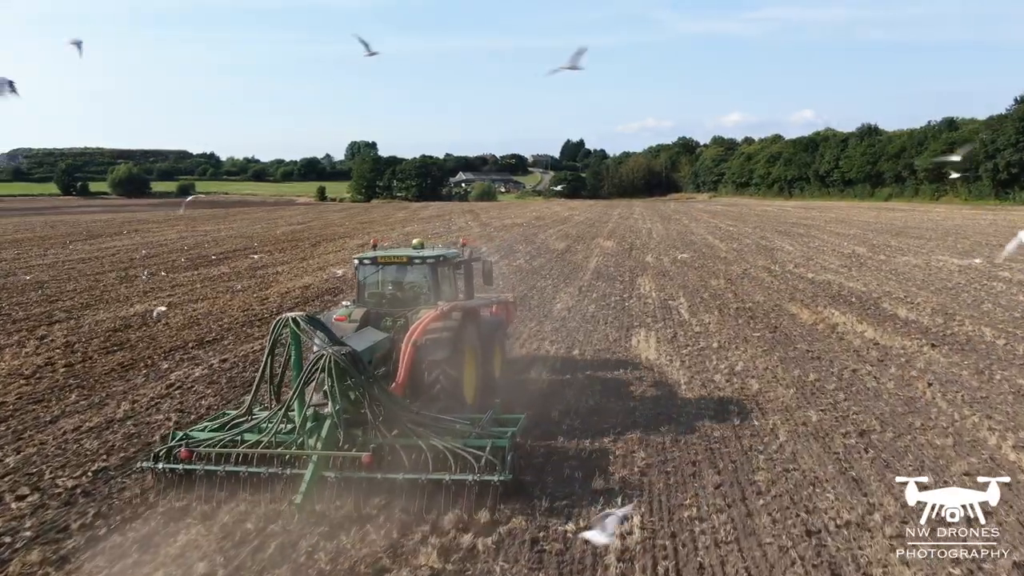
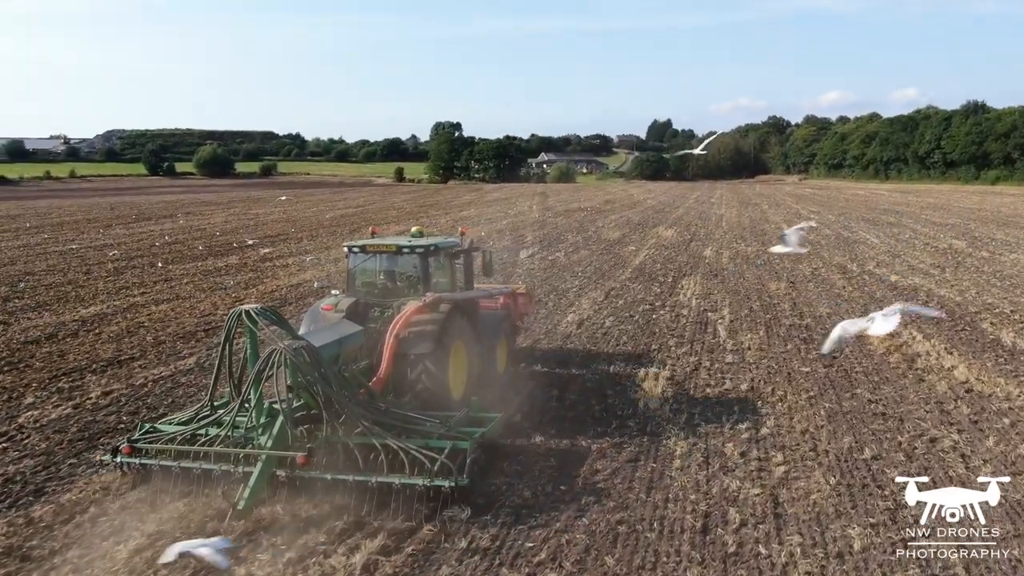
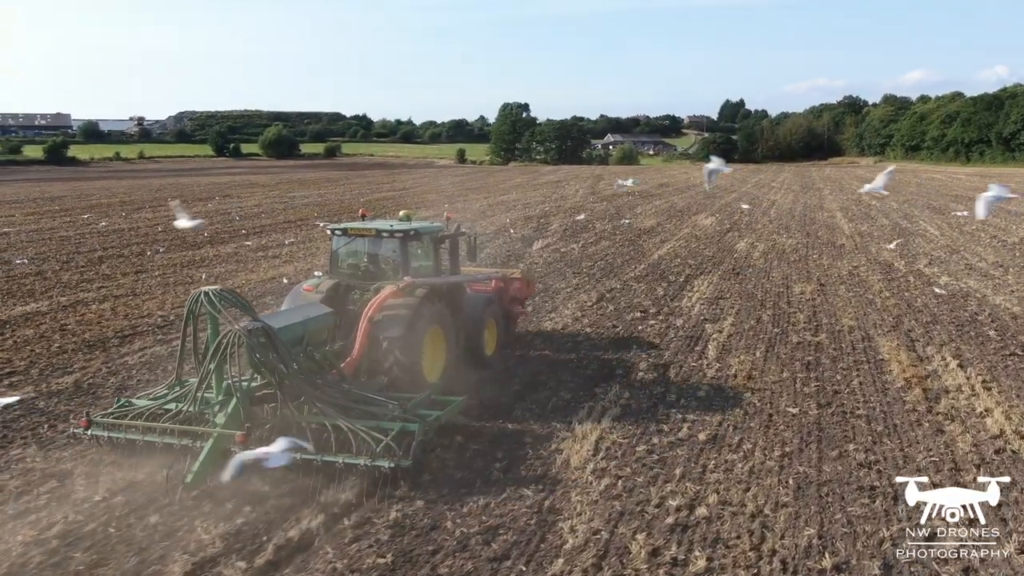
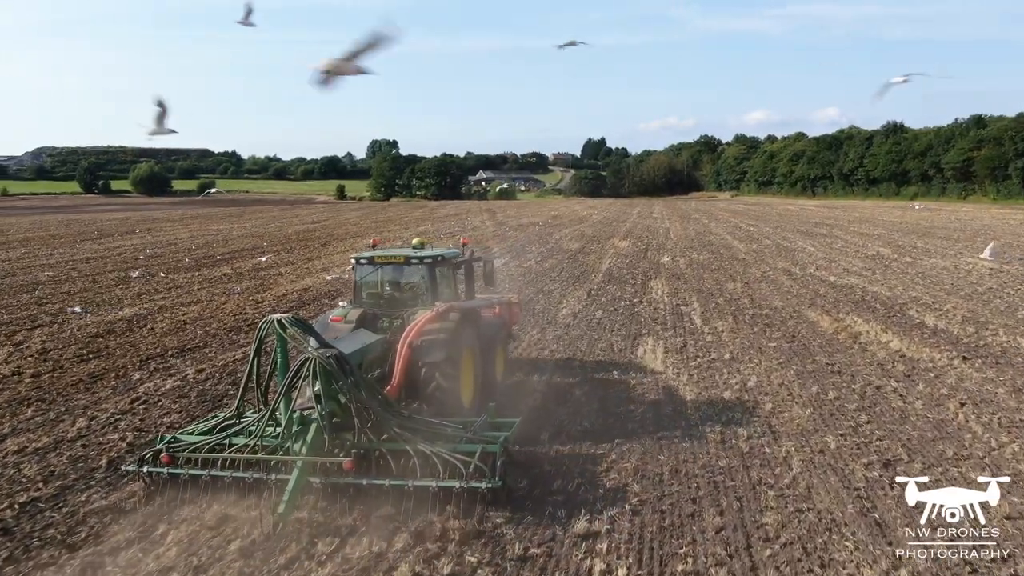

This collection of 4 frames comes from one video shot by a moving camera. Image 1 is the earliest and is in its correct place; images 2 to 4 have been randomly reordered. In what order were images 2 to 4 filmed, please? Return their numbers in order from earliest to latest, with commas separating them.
4, 2, 3
